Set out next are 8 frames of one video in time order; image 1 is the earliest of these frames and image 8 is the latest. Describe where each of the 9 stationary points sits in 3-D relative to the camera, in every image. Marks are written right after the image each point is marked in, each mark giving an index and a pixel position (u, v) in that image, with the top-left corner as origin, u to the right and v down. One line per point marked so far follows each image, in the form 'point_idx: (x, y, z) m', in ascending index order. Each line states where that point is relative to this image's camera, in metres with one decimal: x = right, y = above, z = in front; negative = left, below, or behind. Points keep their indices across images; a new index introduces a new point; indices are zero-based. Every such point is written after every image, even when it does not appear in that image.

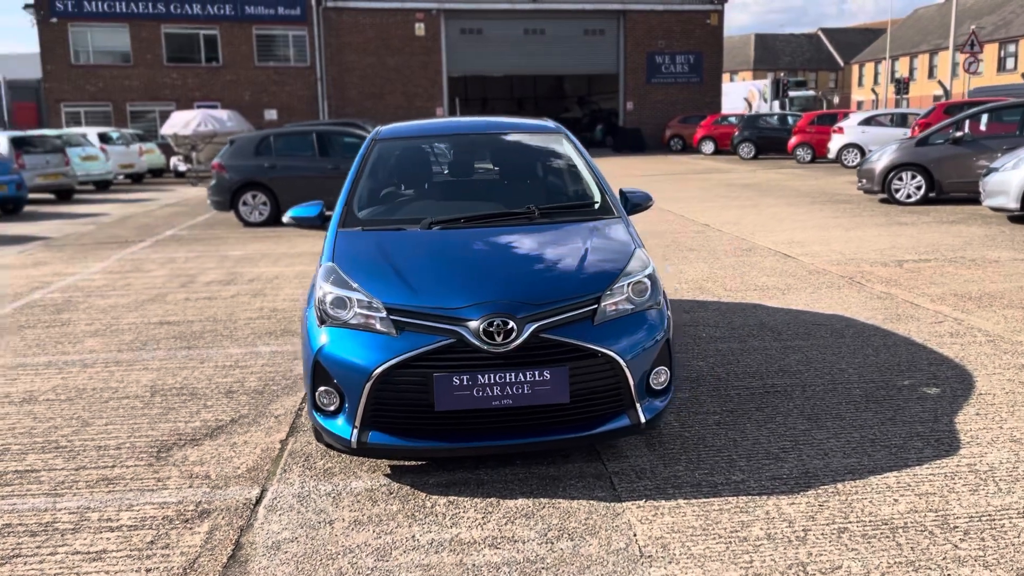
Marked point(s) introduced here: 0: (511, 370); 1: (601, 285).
0: (0.0, -0.3, +3.4) m
1: (+0.4, 0.0, +3.6) m
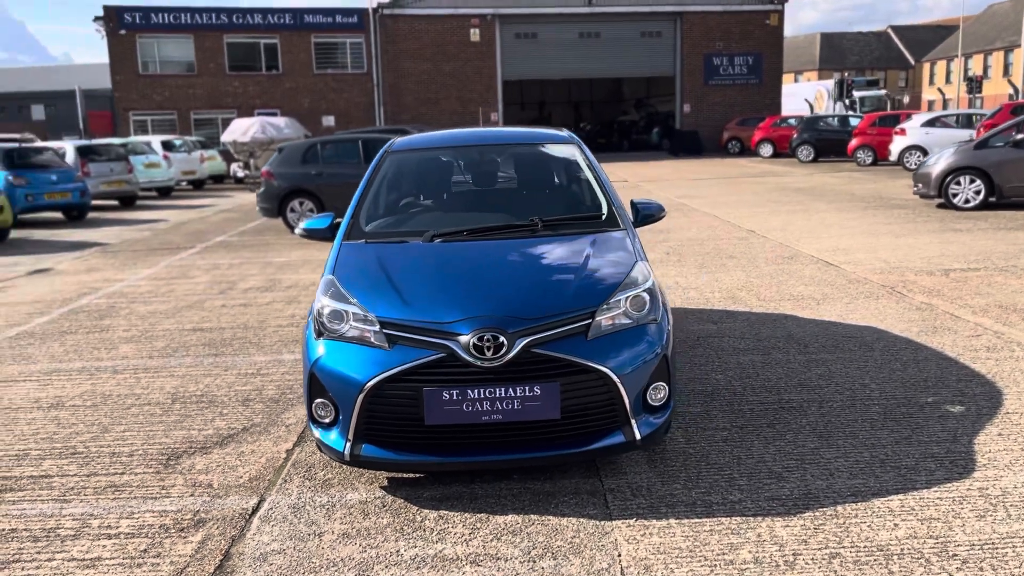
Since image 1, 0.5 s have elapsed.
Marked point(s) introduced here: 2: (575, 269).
0: (0.0, -0.4, +3.4) m
1: (+0.3, 0.0, +3.6) m
2: (+0.3, +0.1, +3.8) m
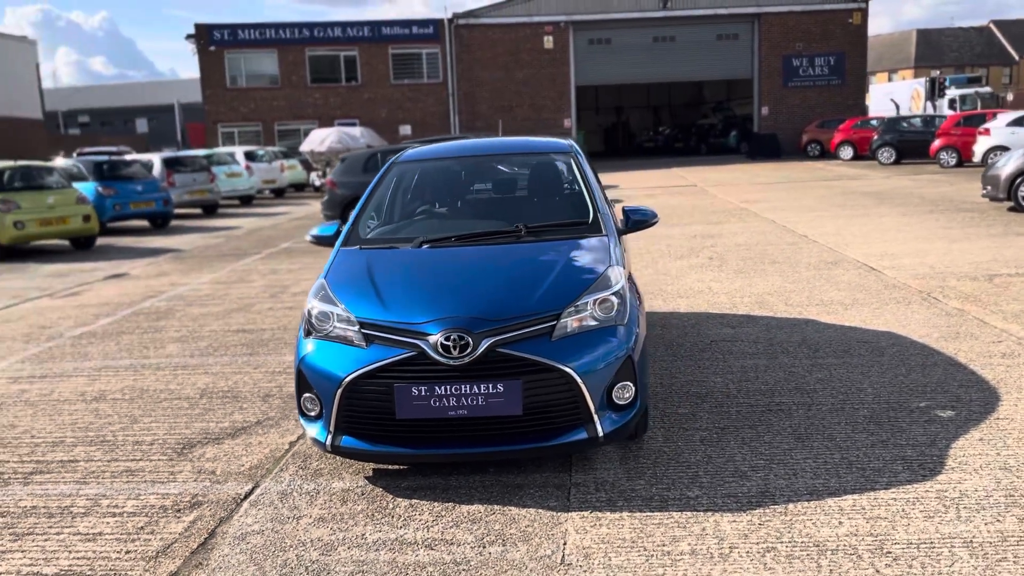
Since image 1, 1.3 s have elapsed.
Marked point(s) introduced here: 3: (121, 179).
0: (-0.2, -0.4, +3.6) m
1: (+0.2, -0.1, +3.8) m
2: (+0.2, +0.1, +4.0) m
3: (-7.7, +2.1, +17.2) m
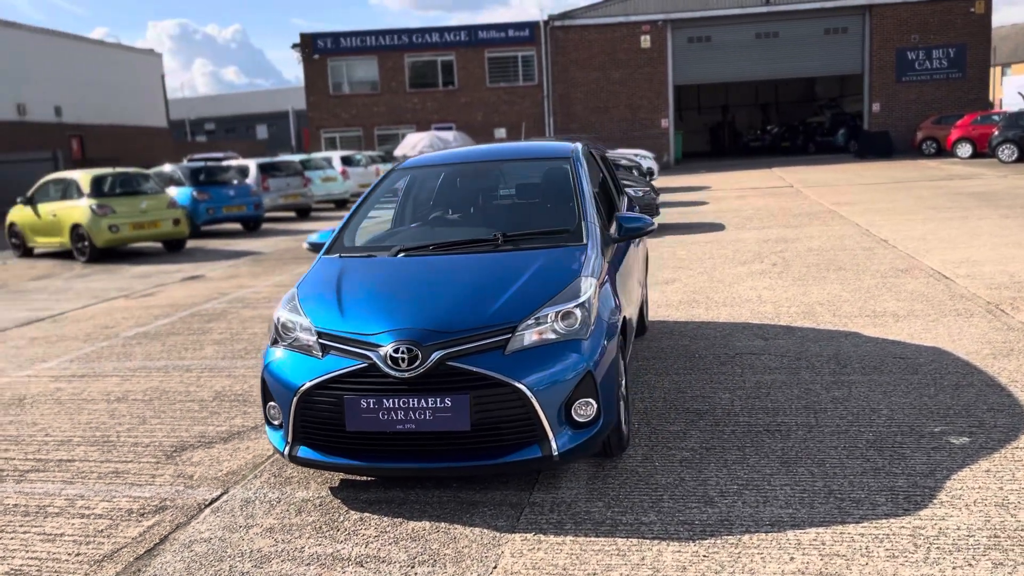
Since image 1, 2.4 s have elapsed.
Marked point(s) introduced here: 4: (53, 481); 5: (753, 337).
0: (-0.4, -0.4, +3.5) m
1: (0.0, -0.1, +3.6) m
2: (0.0, 0.0, +3.8) m
3: (-6.1, +2.1, +18.0) m
4: (-2.2, -0.9, +4.2) m
5: (+1.7, -0.4, +6.3) m
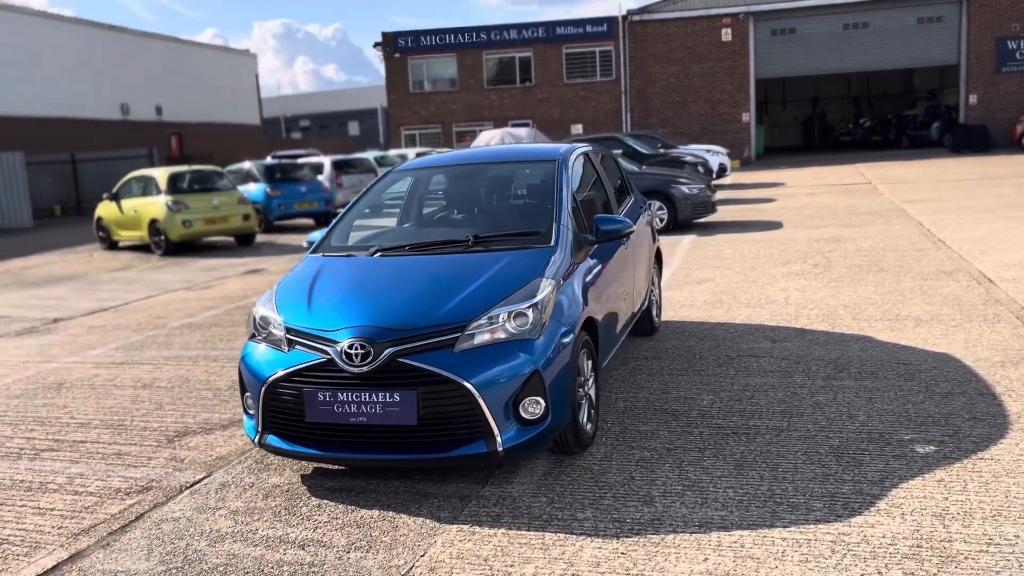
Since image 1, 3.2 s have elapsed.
0: (-0.6, -0.4, +3.7) m
1: (-0.2, -0.1, +3.8) m
2: (-0.2, 0.0, +4.0) m
3: (-4.8, +2.3, +18.7) m
4: (-2.3, -0.9, +4.6) m
5: (+1.8, -0.4, +6.2) m
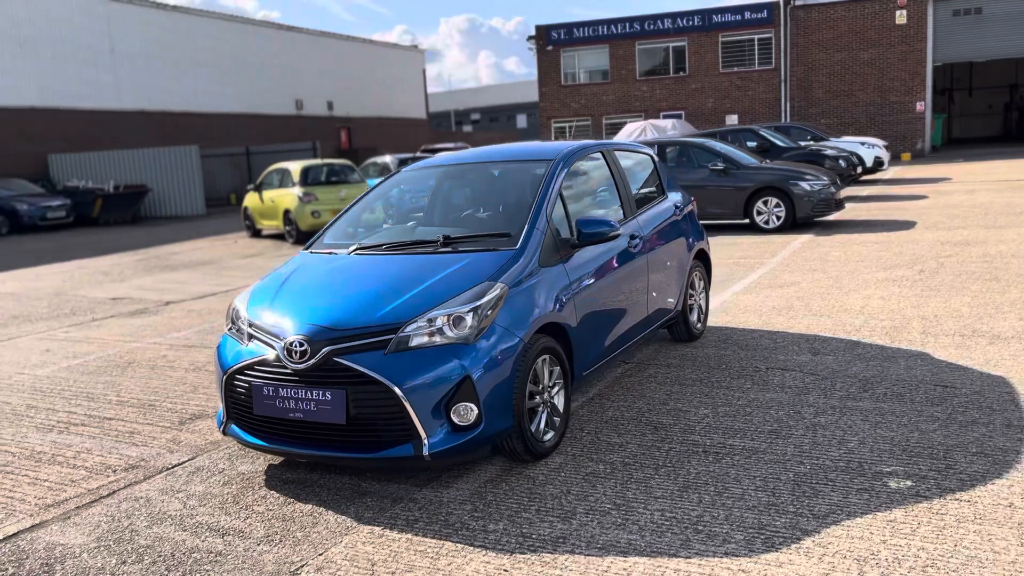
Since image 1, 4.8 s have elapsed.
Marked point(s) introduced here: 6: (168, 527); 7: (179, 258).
0: (-0.9, -0.4, +3.8) m
1: (-0.4, -0.1, +3.8) m
2: (-0.4, 0.0, +4.0) m
3: (-2.0, +2.5, +19.3) m
4: (-2.4, -0.8, +5.0) m
5: (+1.9, -0.4, +5.8) m
6: (-1.4, -1.0, +3.7) m
7: (-5.6, +0.5, +14.8) m
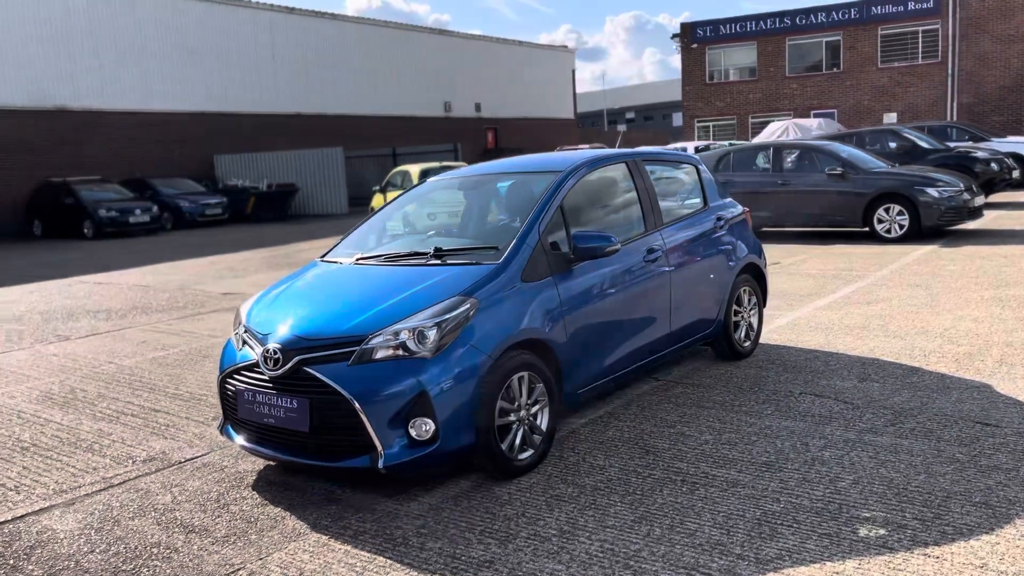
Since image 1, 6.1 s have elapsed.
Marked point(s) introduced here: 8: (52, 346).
0: (-1.0, -0.5, +3.9) m
1: (-0.6, -0.2, +3.8) m
2: (-0.5, 0.0, +4.0) m
3: (+0.7, +2.5, +19.3) m
4: (-2.4, -0.8, +5.4) m
5: (+2.1, -0.5, +5.4) m
6: (-1.6, -1.0, +3.9) m
7: (-3.7, +0.6, +15.6) m
8: (-4.3, -0.5, +8.3) m
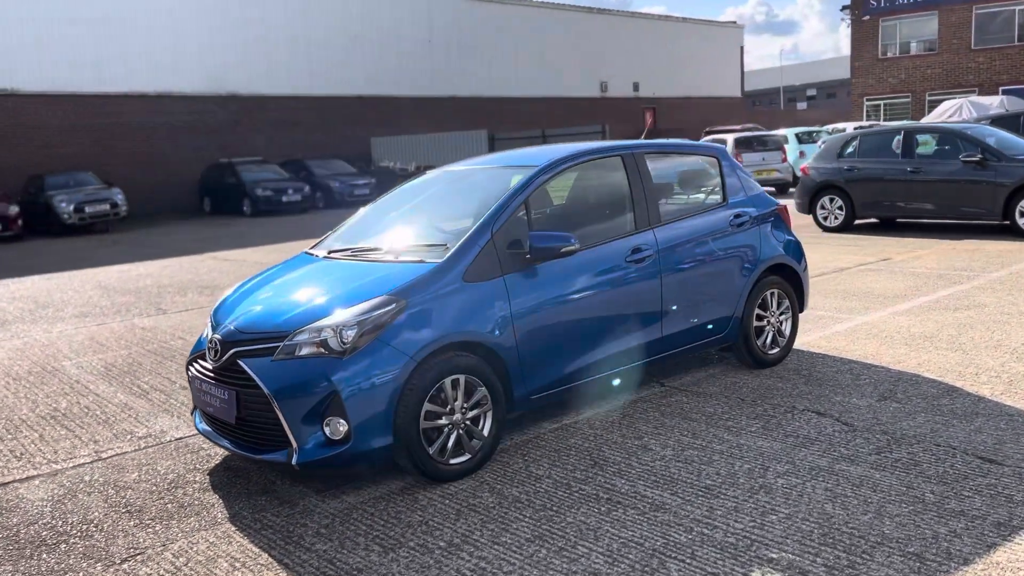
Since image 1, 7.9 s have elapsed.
0: (-1.3, -0.4, +4.0) m
1: (-0.9, -0.2, +3.8) m
2: (-0.8, 0.0, +4.0) m
3: (+3.5, +2.7, +18.7) m
4: (-2.4, -0.7, +5.7) m
5: (+2.0, -0.6, +4.9) m
6: (-1.9, -1.0, +4.1) m
7: (-1.6, +0.9, +15.9) m
8: (-3.7, -0.3, +8.9) m
